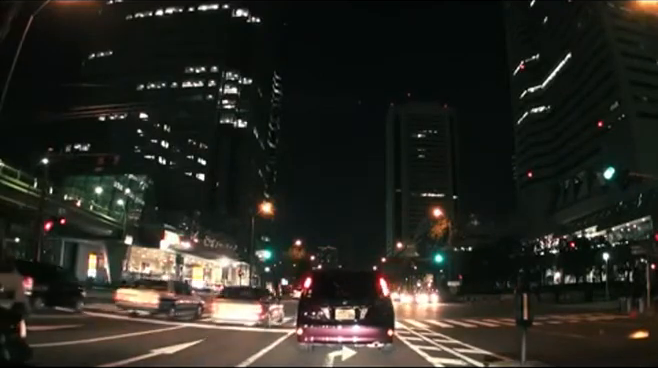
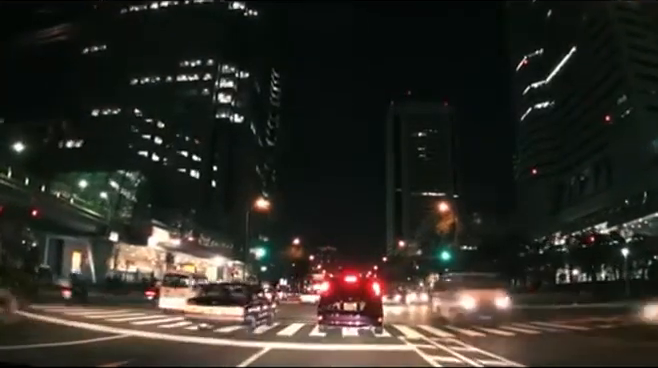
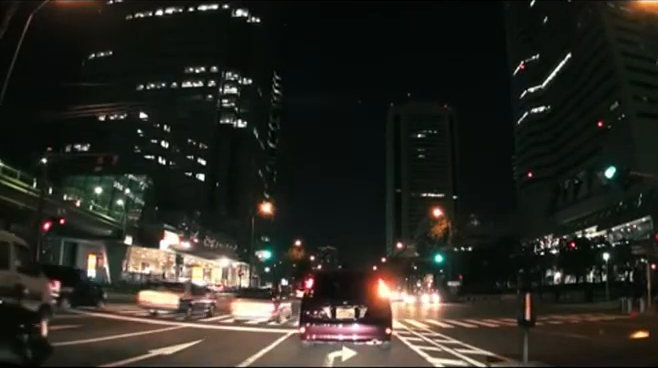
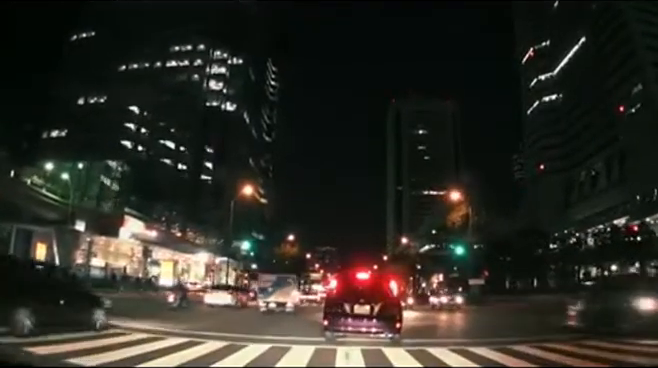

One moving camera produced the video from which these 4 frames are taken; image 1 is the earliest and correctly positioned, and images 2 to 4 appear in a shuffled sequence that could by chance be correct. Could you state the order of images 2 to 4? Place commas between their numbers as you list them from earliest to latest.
3, 2, 4
